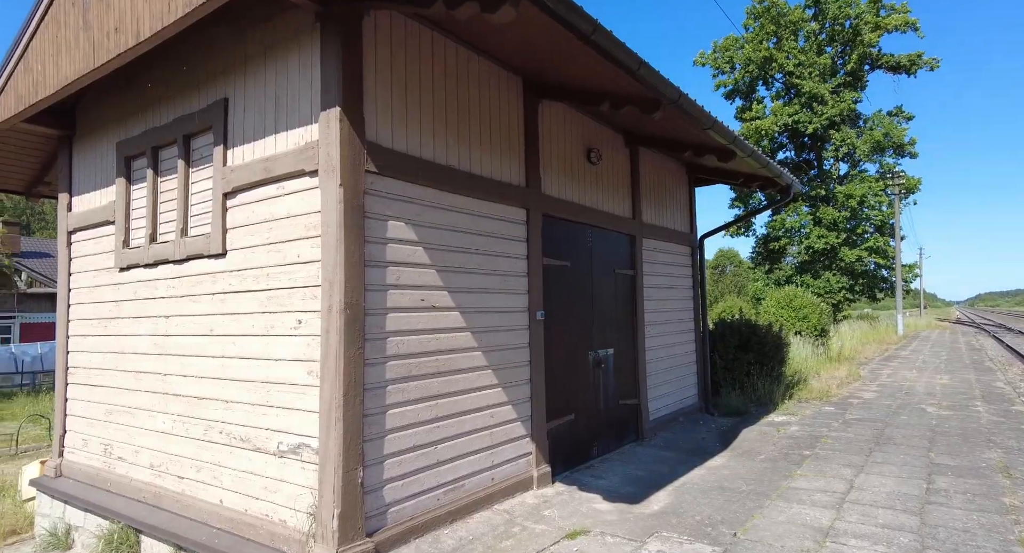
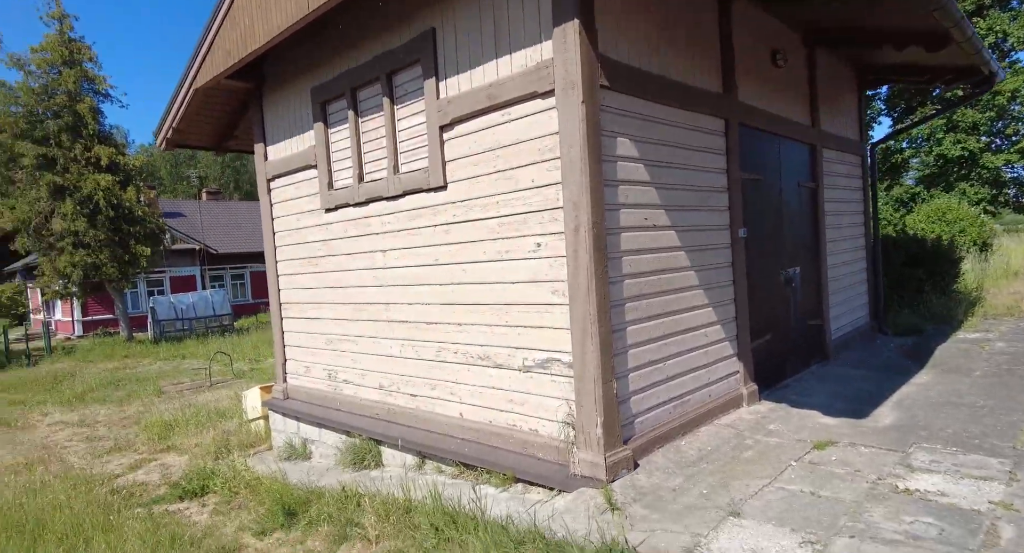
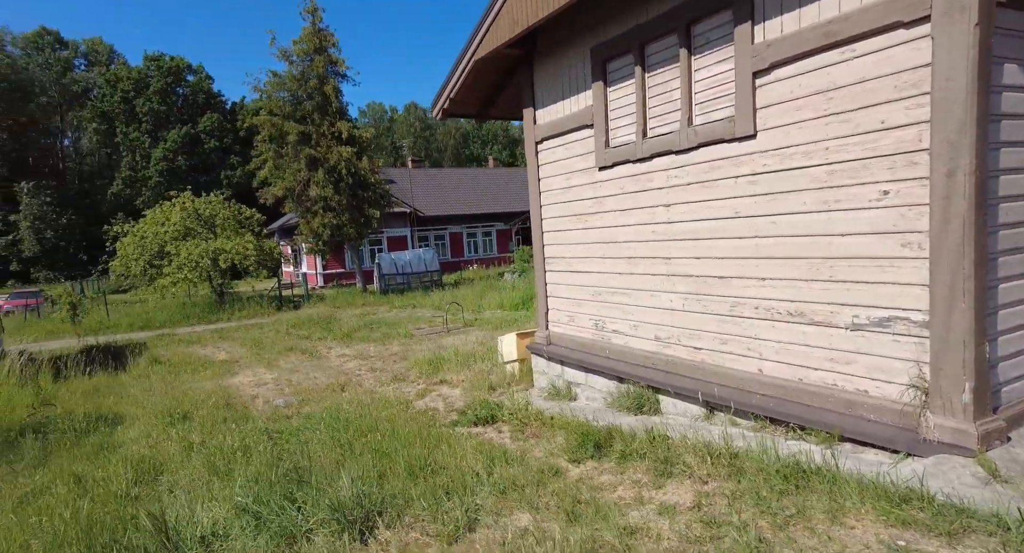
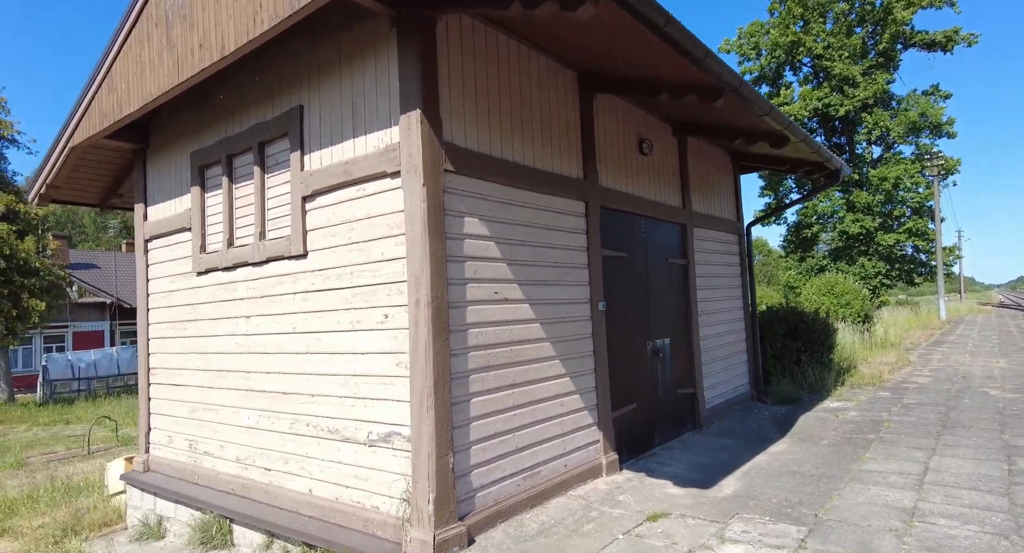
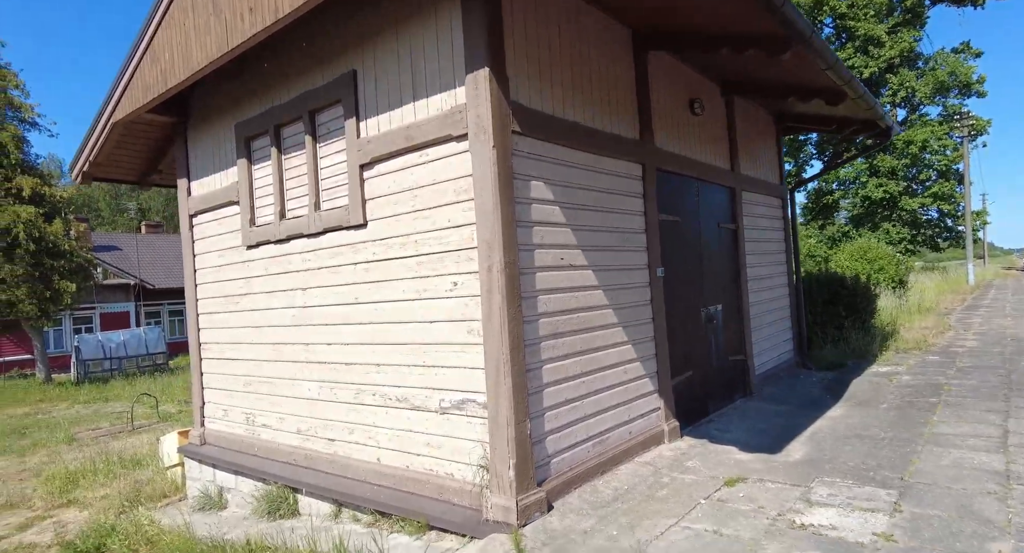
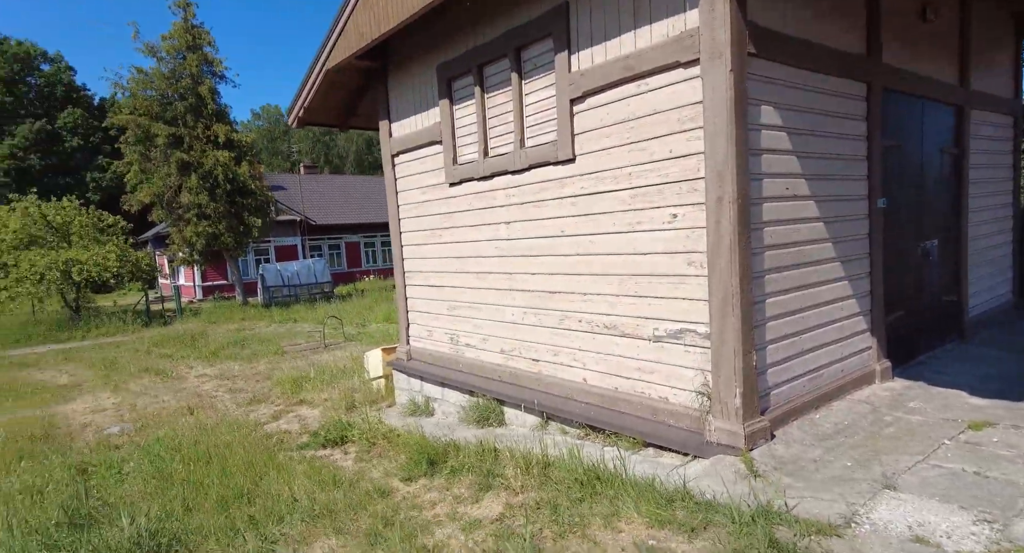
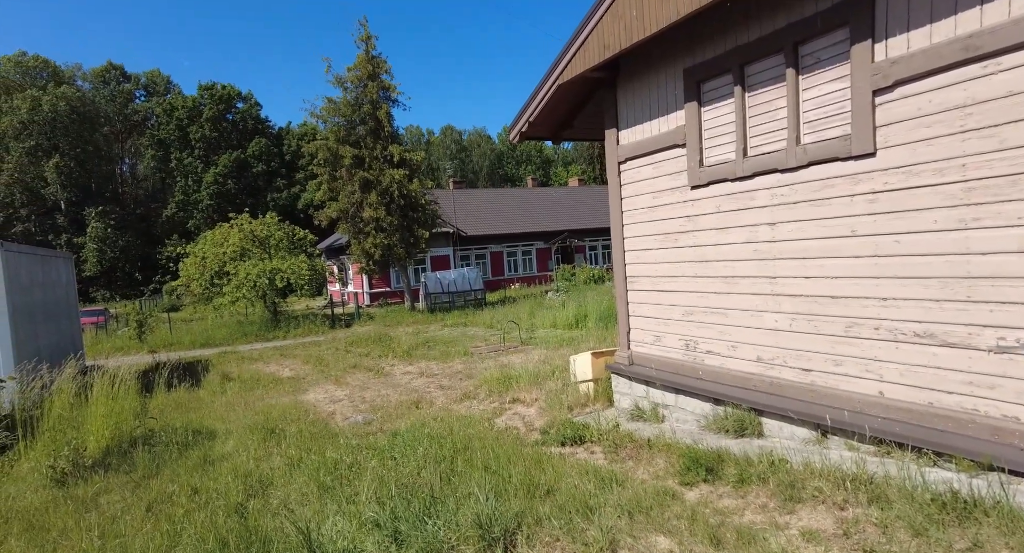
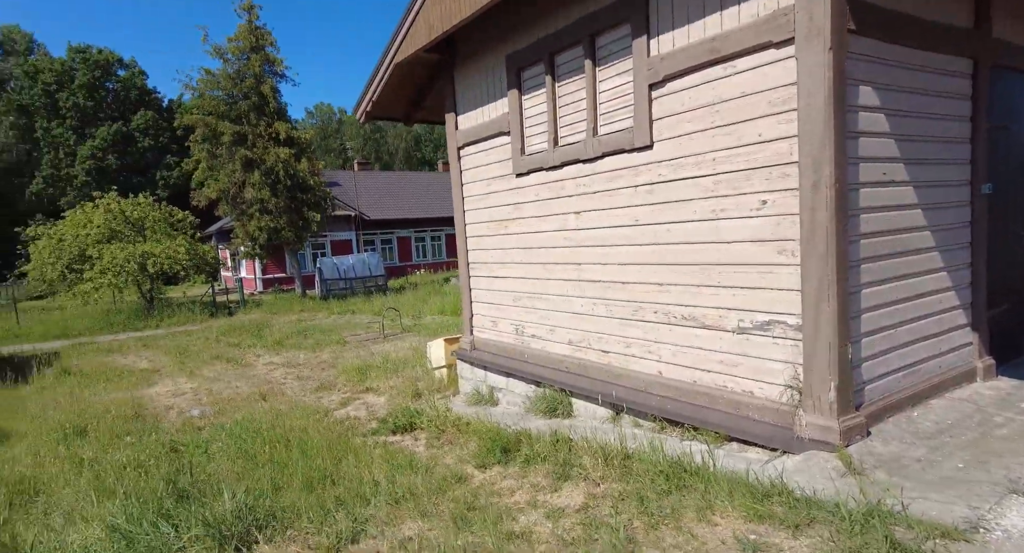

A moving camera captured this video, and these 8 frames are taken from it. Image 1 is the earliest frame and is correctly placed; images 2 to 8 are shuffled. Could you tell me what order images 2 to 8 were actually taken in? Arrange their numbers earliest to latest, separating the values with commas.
4, 5, 2, 6, 8, 3, 7
